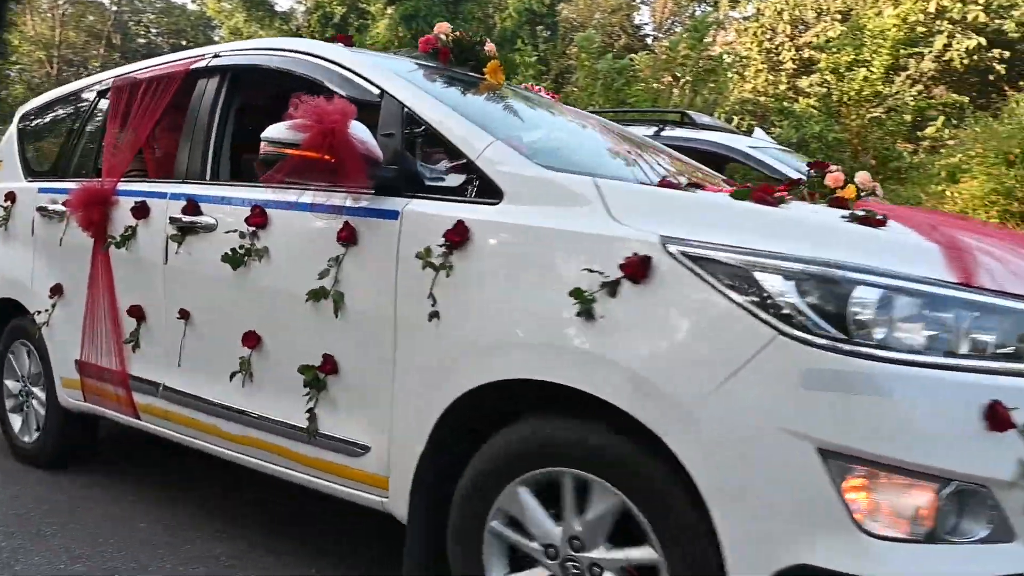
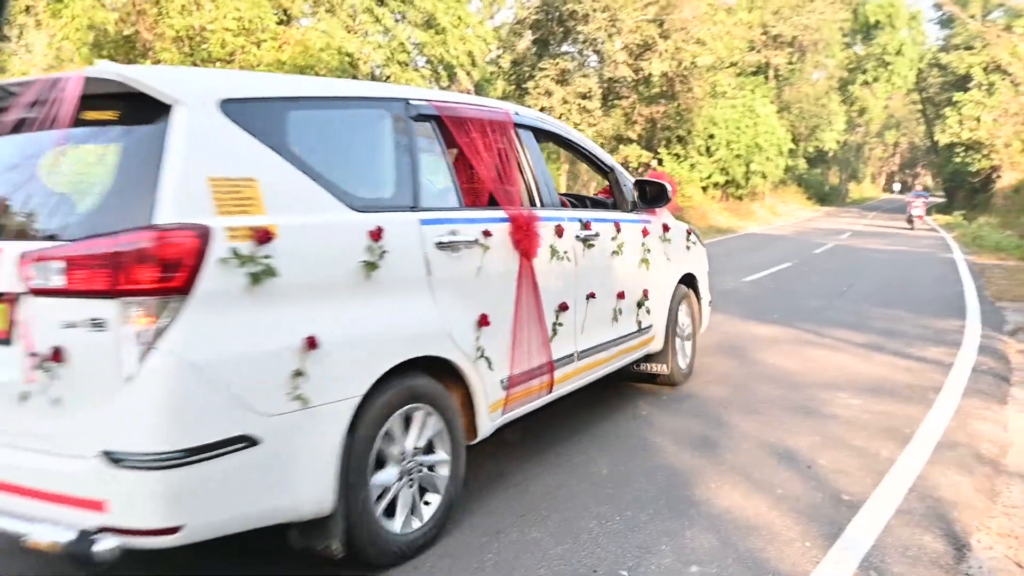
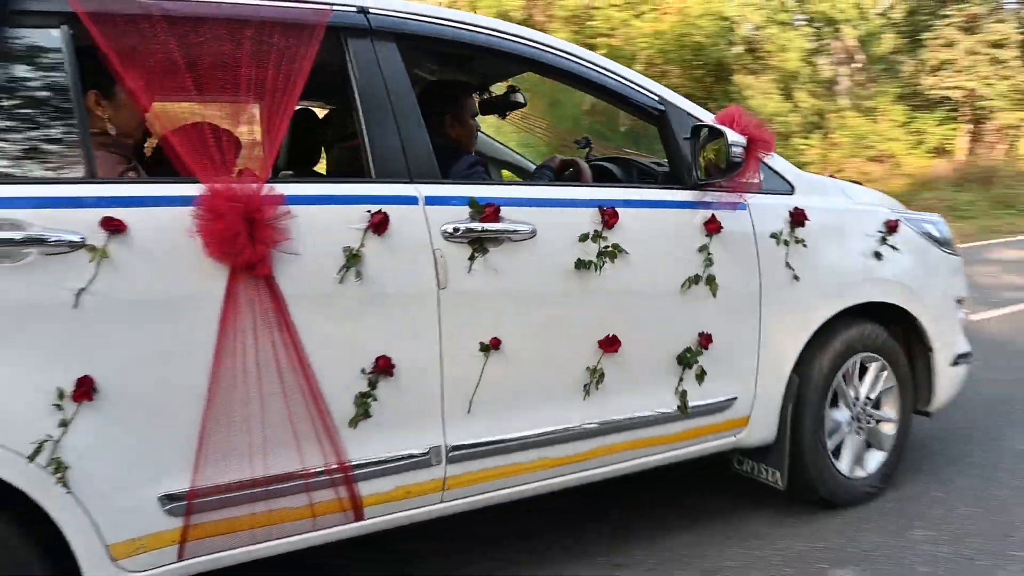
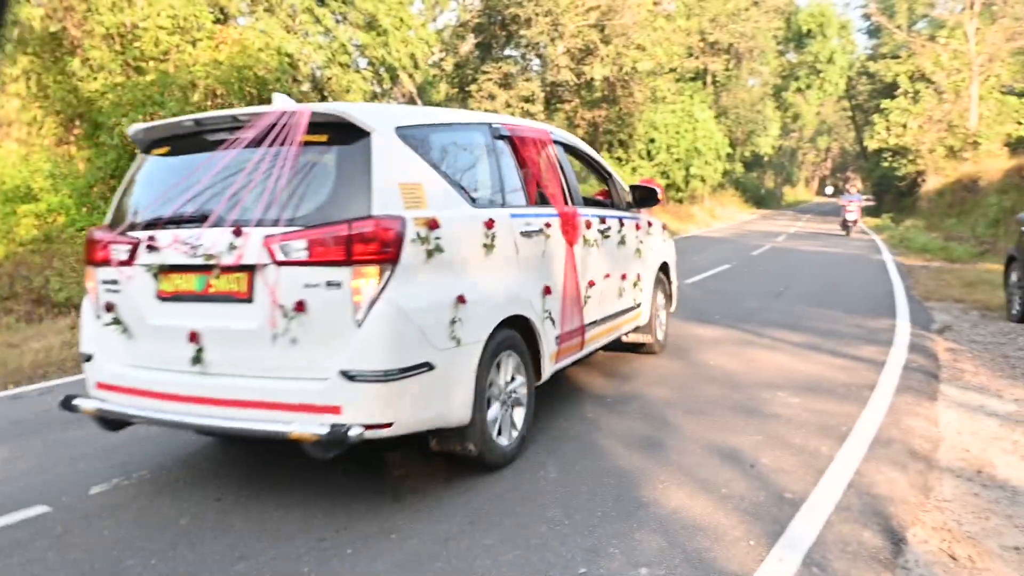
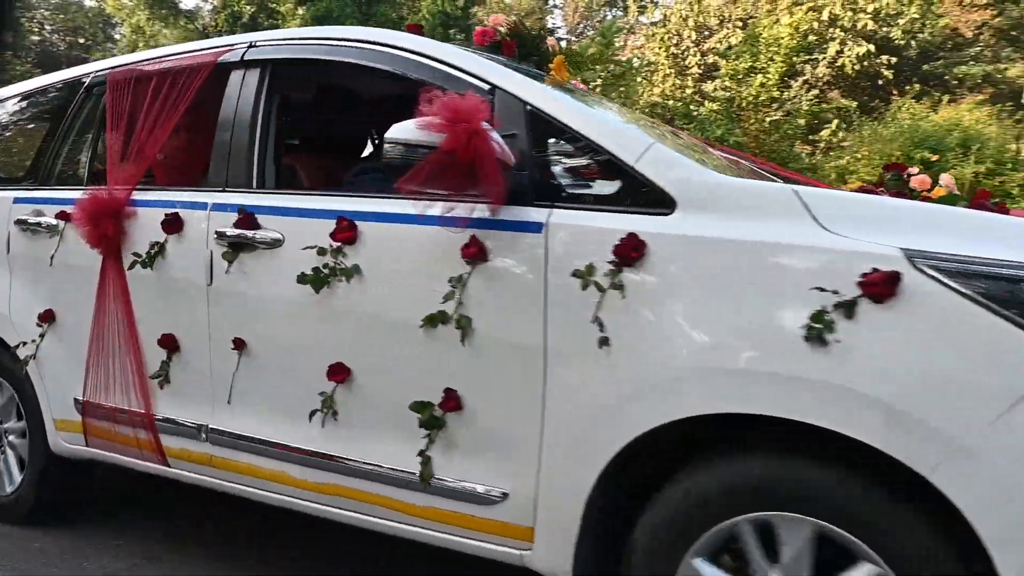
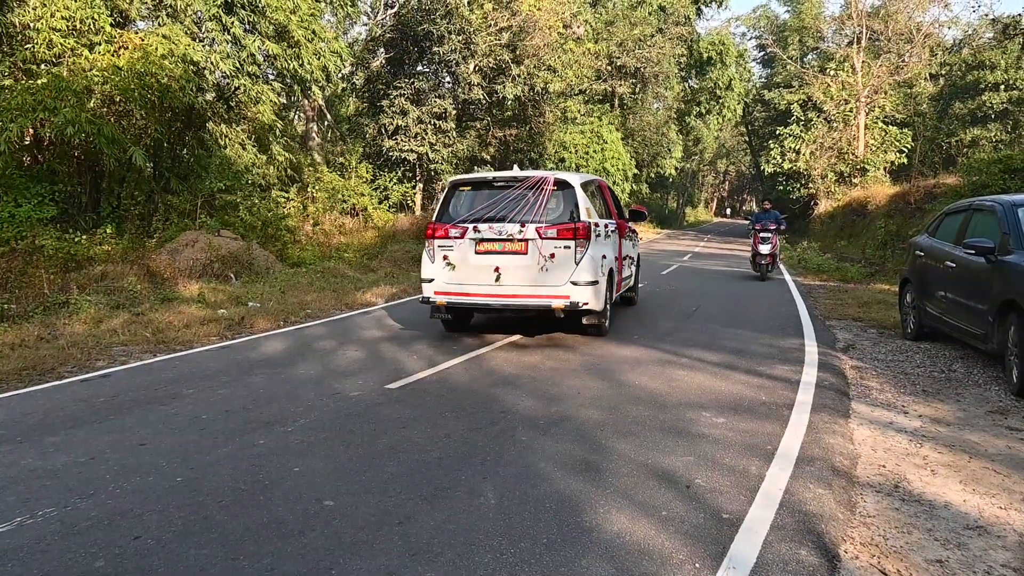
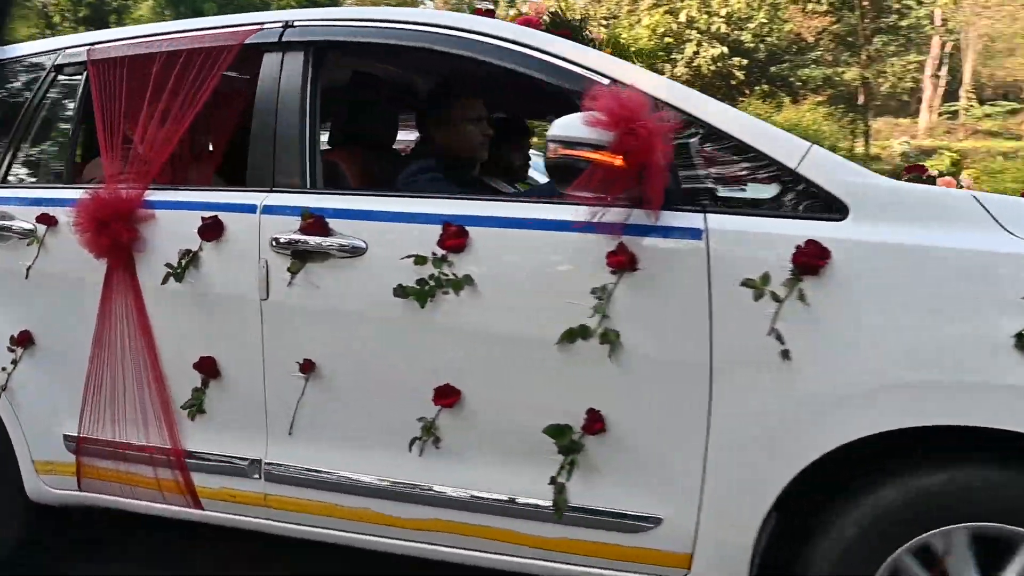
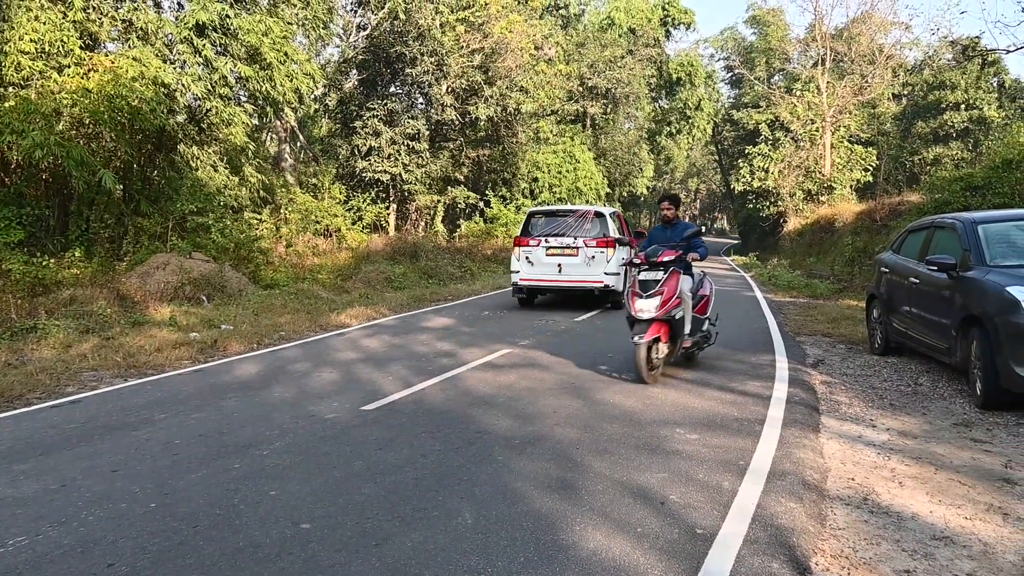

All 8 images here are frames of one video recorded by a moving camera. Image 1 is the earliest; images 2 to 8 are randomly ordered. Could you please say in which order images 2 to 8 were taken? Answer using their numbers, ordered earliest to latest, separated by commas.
5, 7, 3, 2, 4, 6, 8
